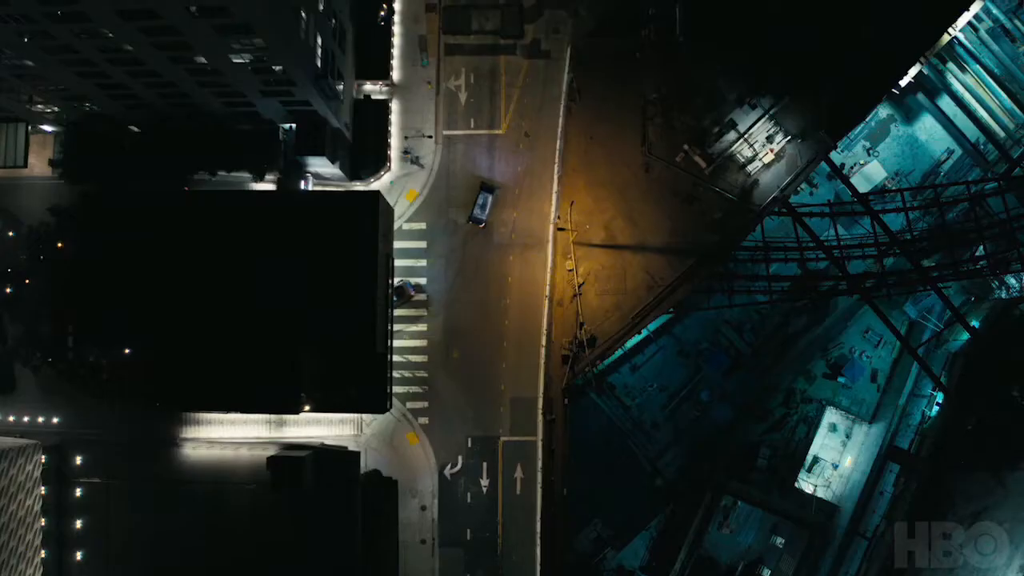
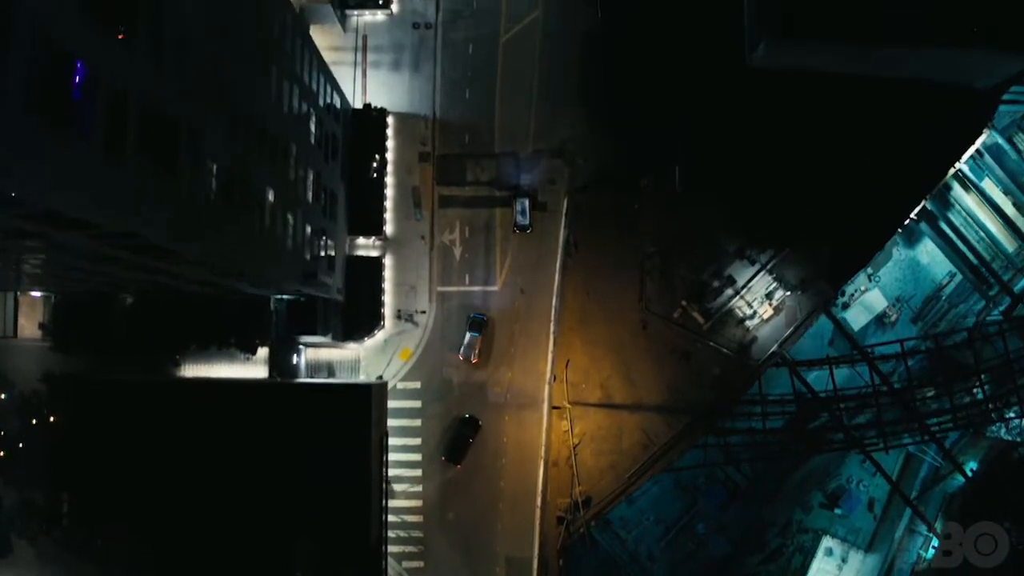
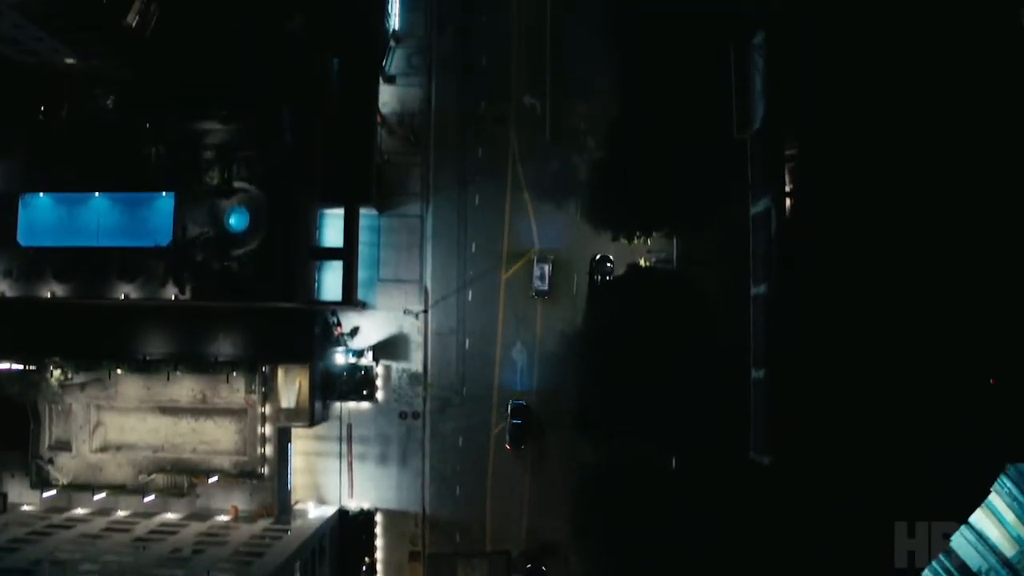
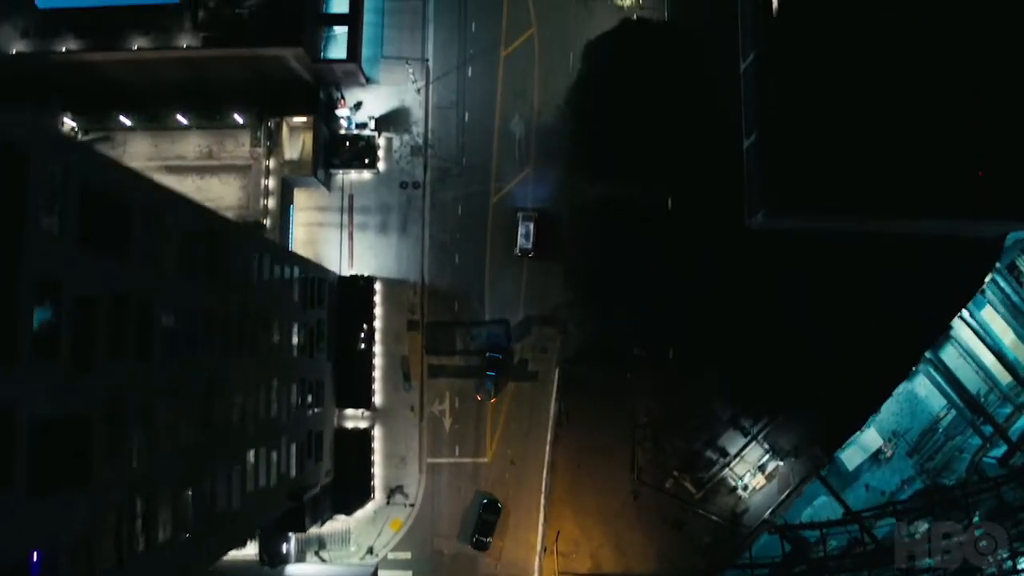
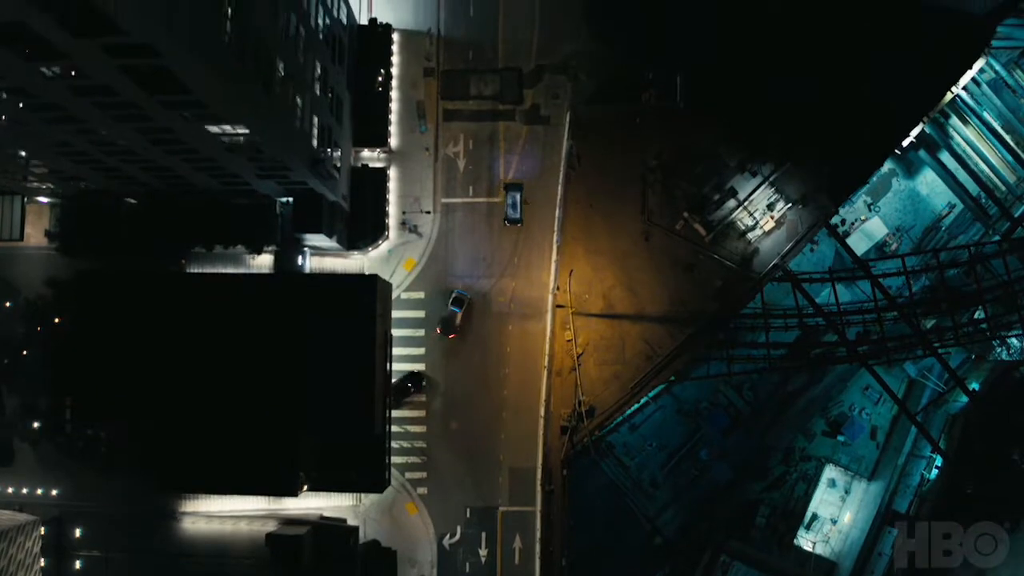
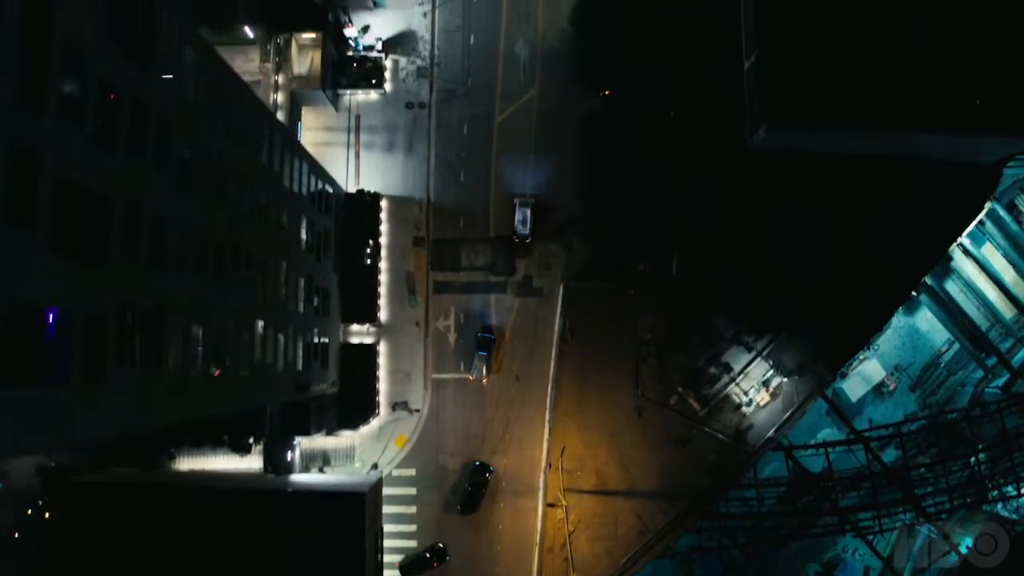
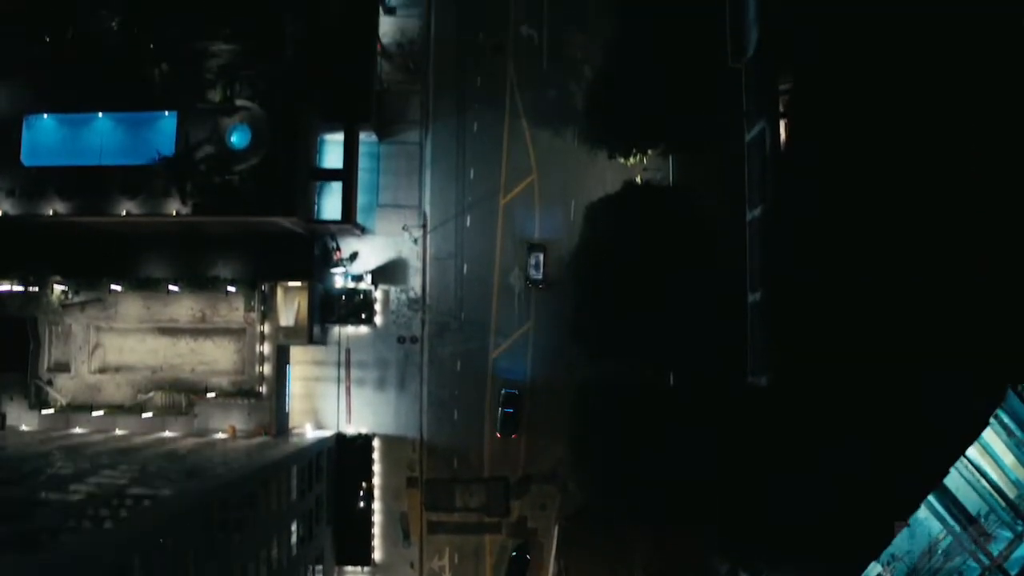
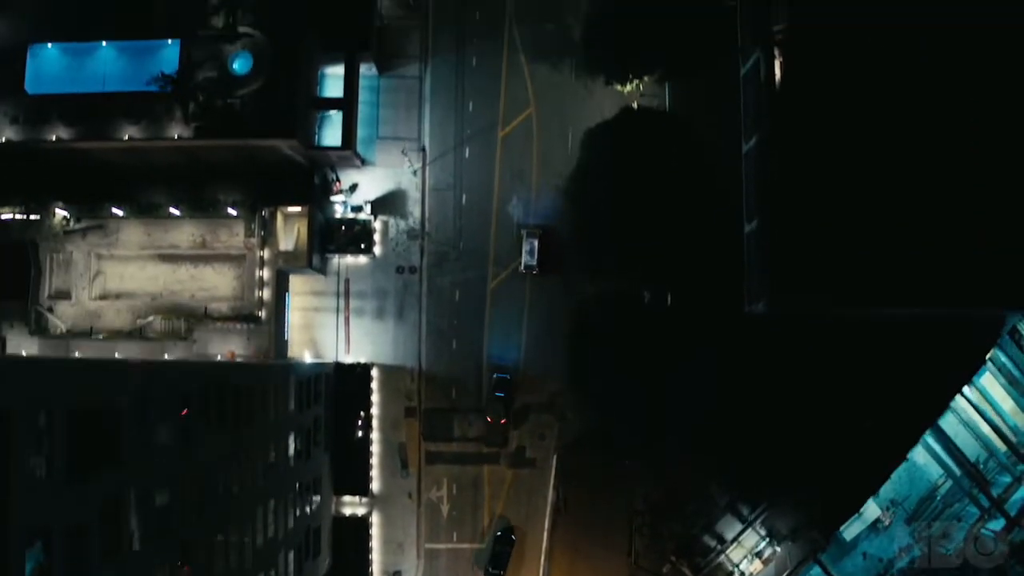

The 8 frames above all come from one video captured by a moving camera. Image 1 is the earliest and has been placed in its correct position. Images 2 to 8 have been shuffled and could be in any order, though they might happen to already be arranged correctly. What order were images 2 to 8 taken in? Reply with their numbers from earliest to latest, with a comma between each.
5, 2, 6, 4, 8, 7, 3
